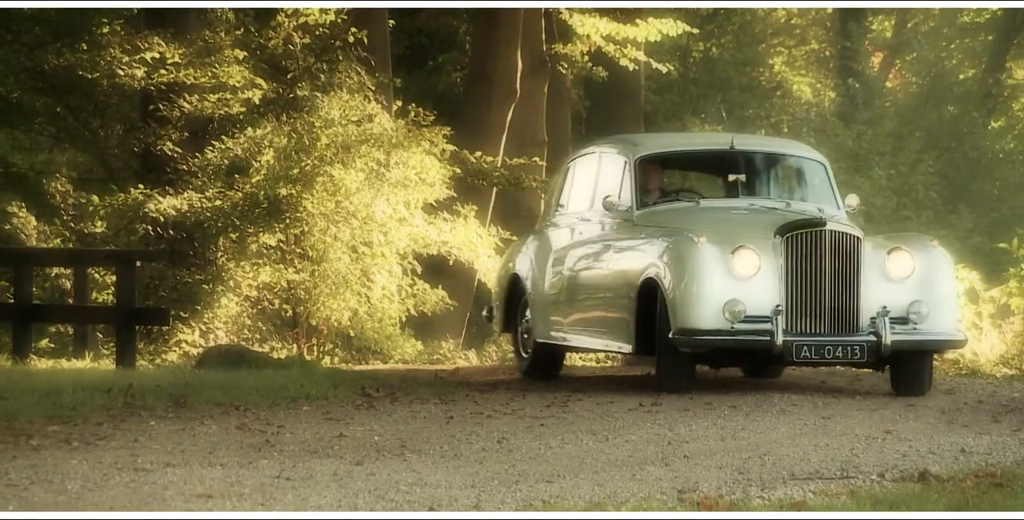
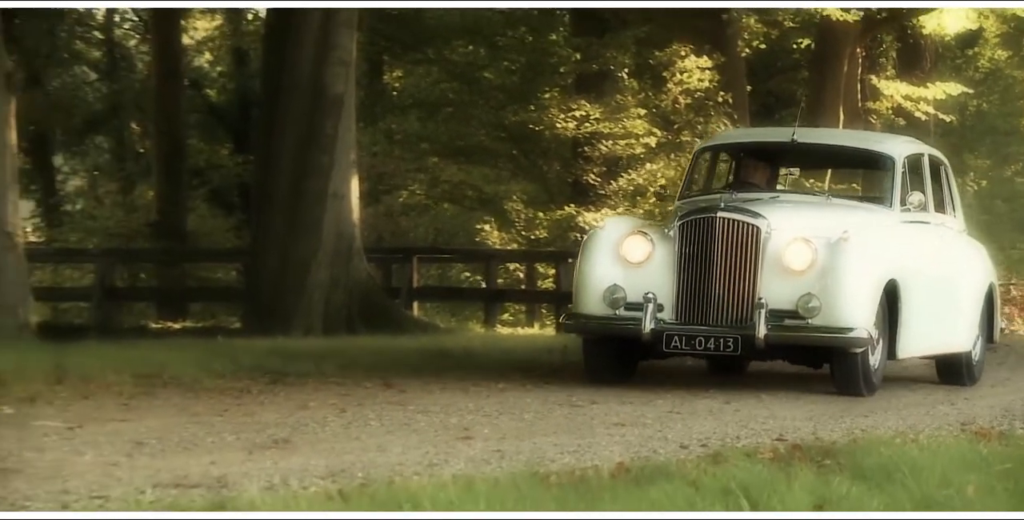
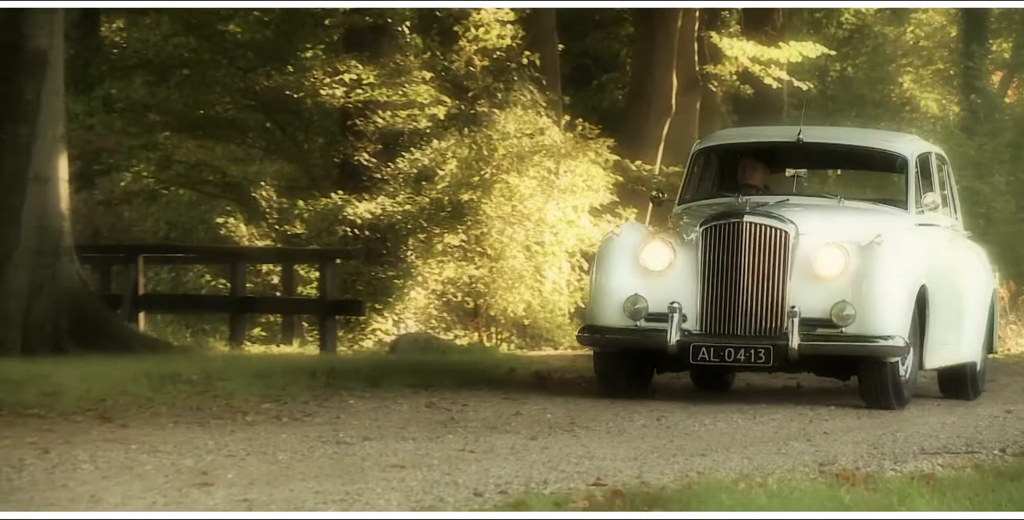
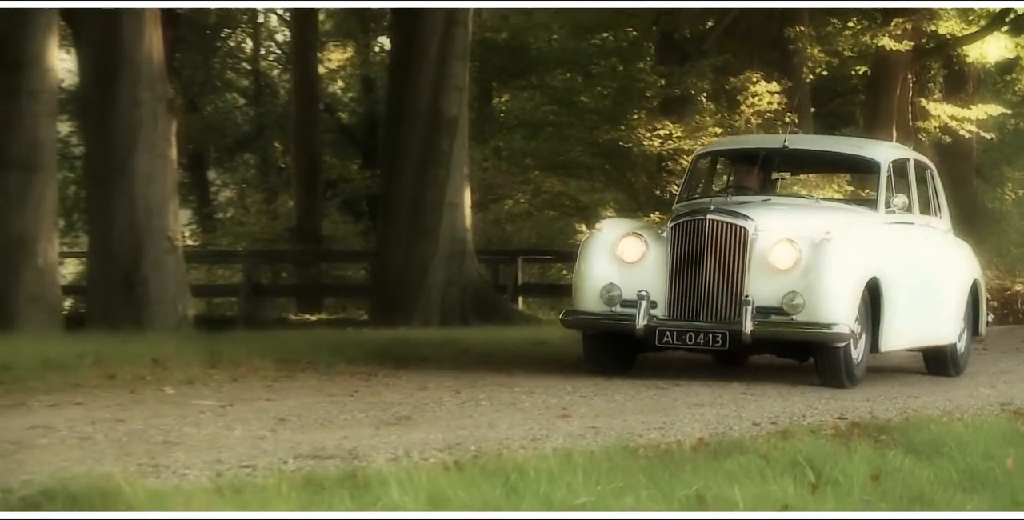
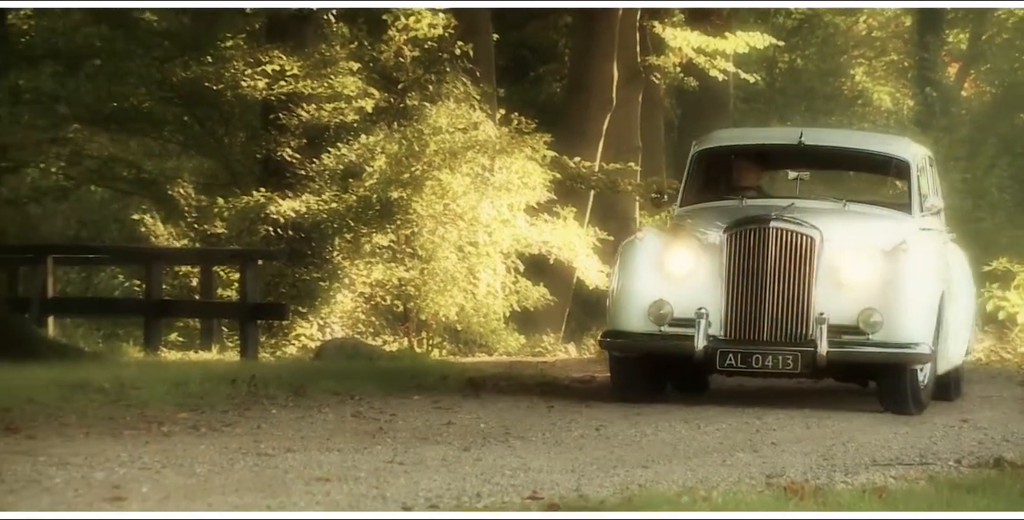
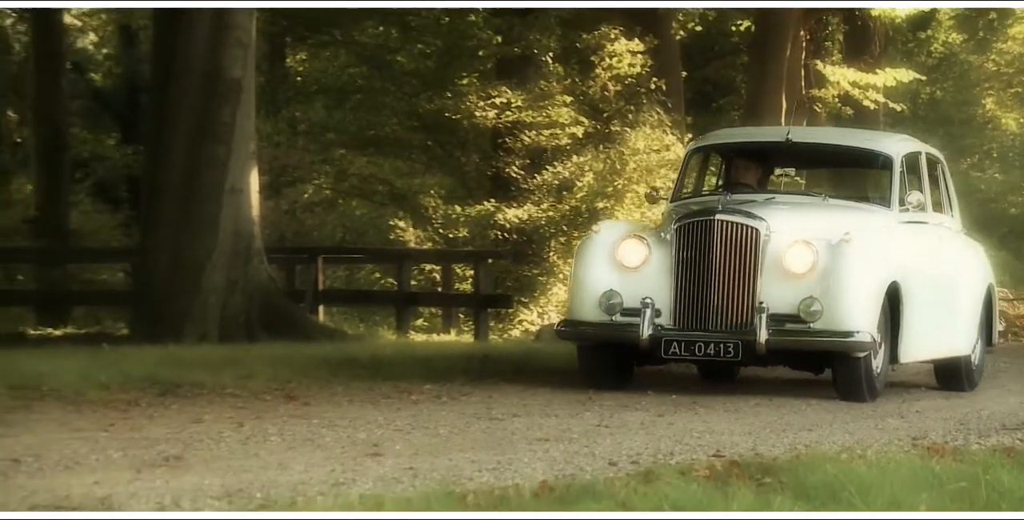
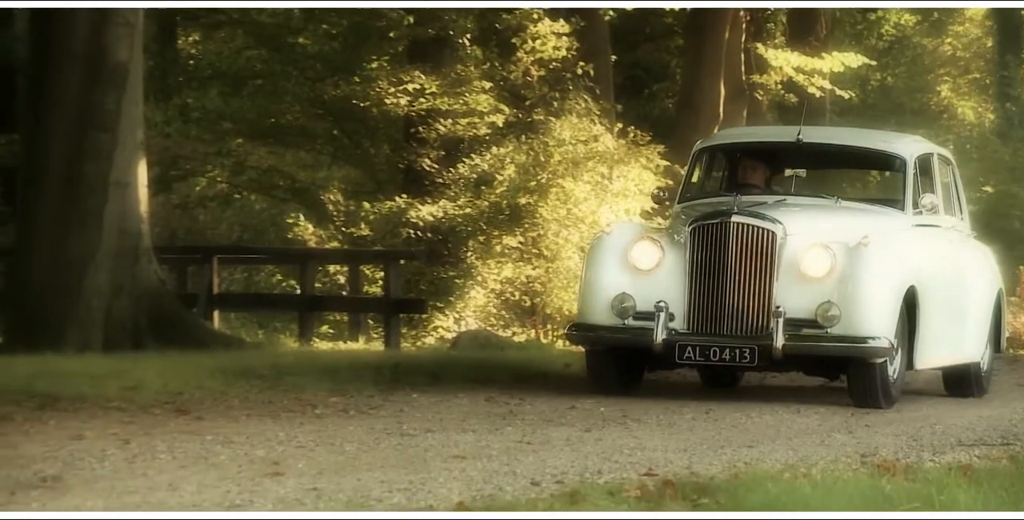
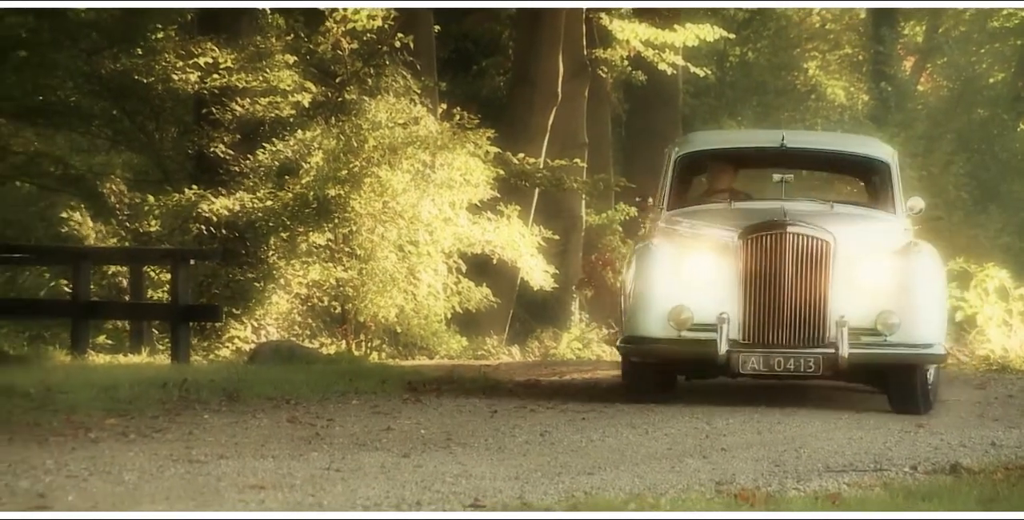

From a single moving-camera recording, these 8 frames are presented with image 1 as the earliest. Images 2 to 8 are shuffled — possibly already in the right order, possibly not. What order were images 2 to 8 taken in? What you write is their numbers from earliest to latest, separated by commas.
8, 5, 3, 7, 6, 2, 4
